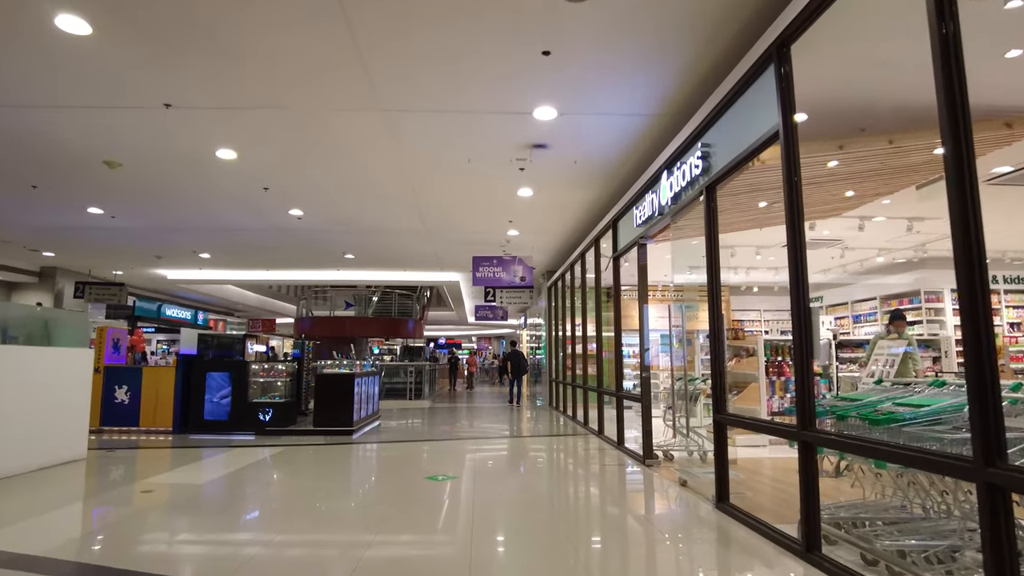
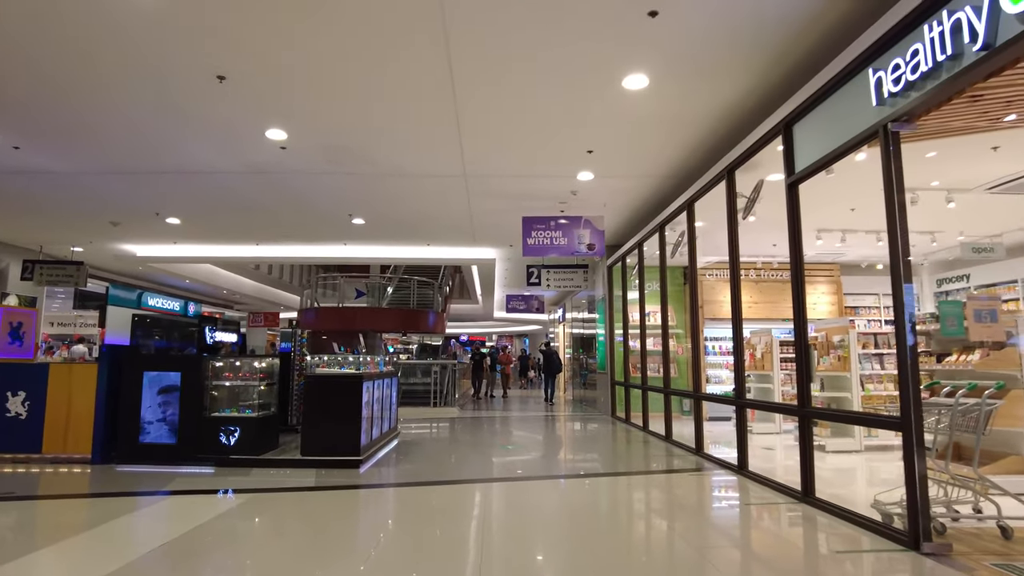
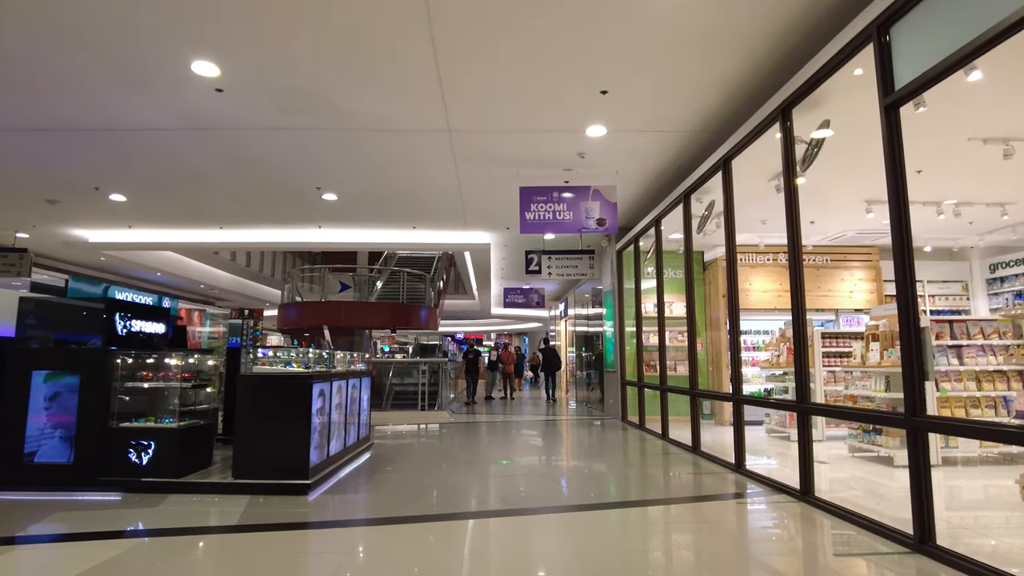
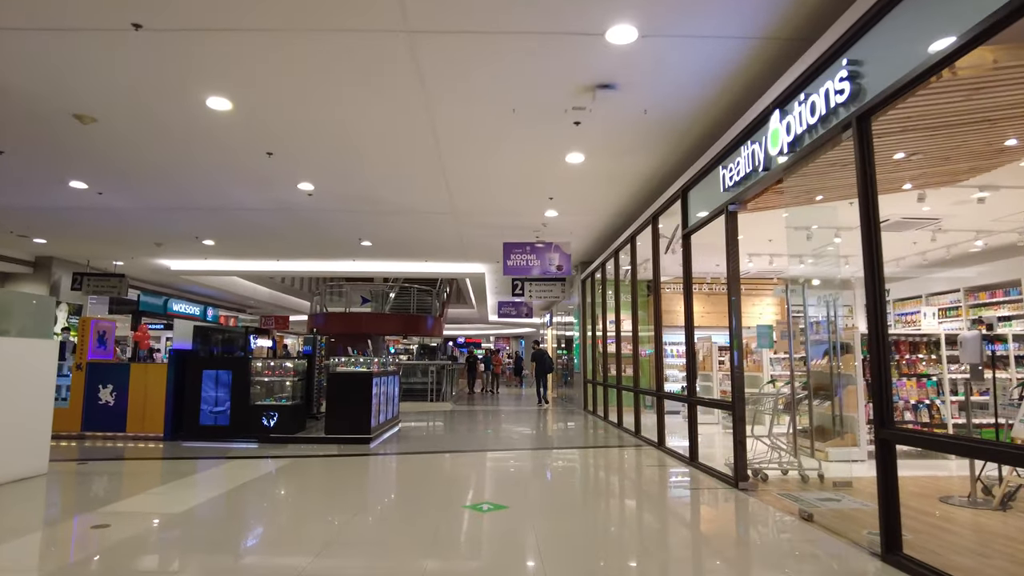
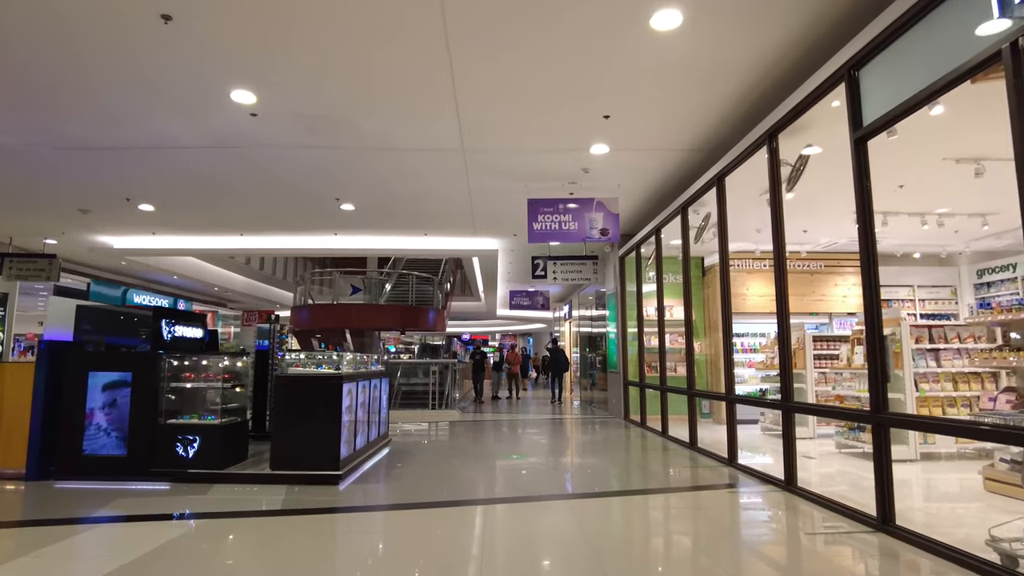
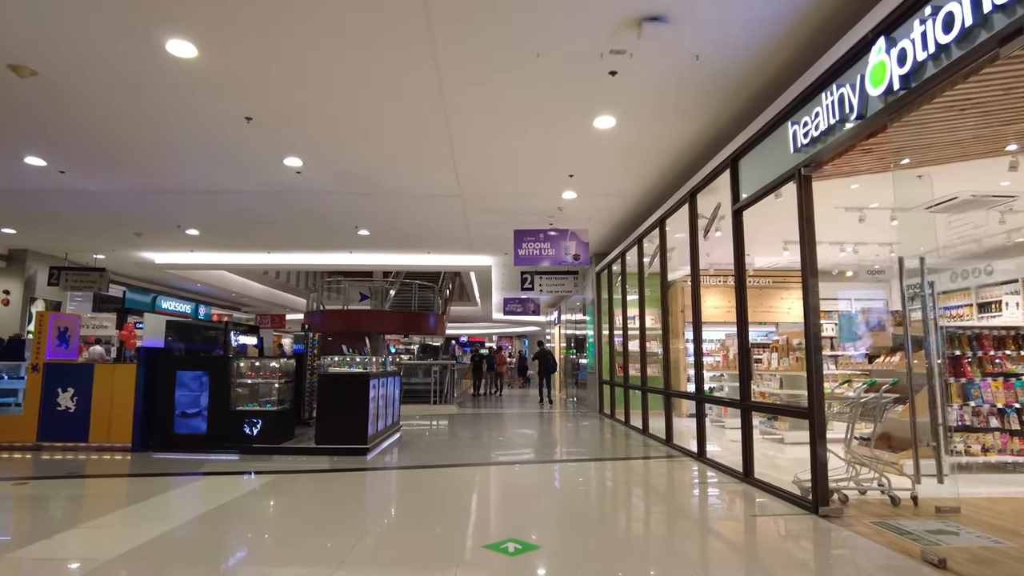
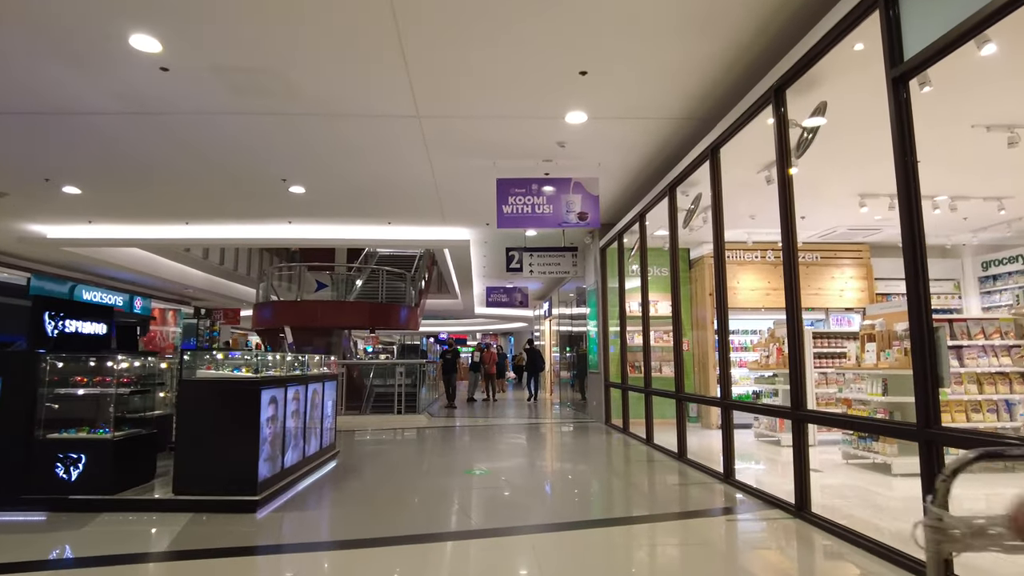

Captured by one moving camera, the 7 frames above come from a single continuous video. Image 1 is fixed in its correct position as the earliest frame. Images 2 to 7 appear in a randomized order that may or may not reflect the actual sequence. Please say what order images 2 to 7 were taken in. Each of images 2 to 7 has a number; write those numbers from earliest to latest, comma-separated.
4, 6, 2, 5, 3, 7
